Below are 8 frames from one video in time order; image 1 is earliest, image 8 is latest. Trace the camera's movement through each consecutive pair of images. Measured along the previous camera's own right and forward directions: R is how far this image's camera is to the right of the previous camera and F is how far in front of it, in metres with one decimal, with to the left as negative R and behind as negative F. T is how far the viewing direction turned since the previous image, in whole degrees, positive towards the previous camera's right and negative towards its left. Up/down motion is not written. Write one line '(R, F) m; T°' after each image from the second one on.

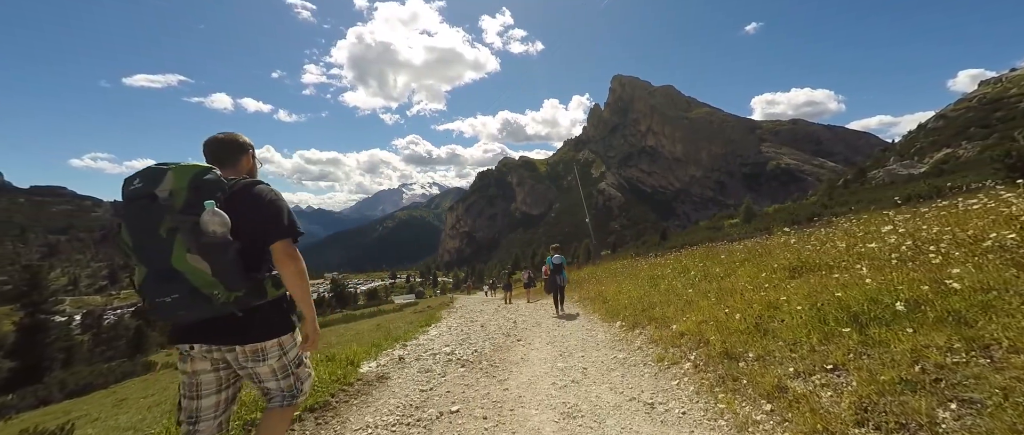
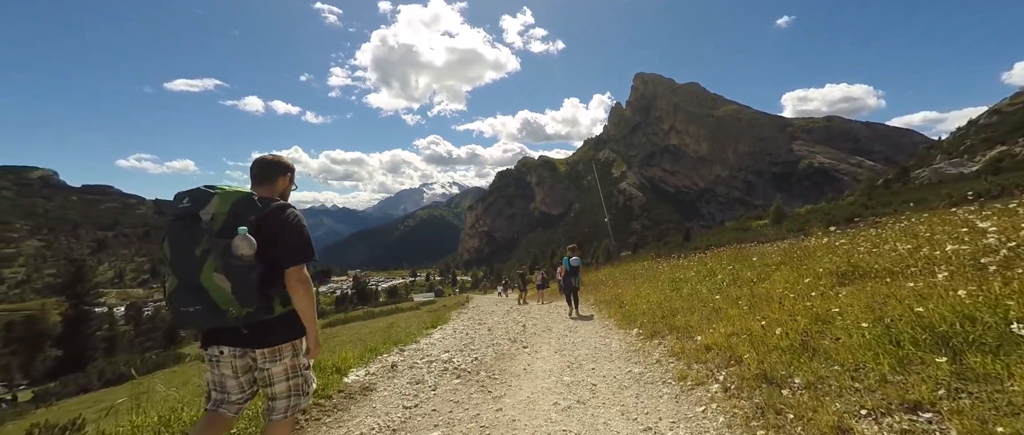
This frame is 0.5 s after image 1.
(+0.3, +1.0) m; -3°
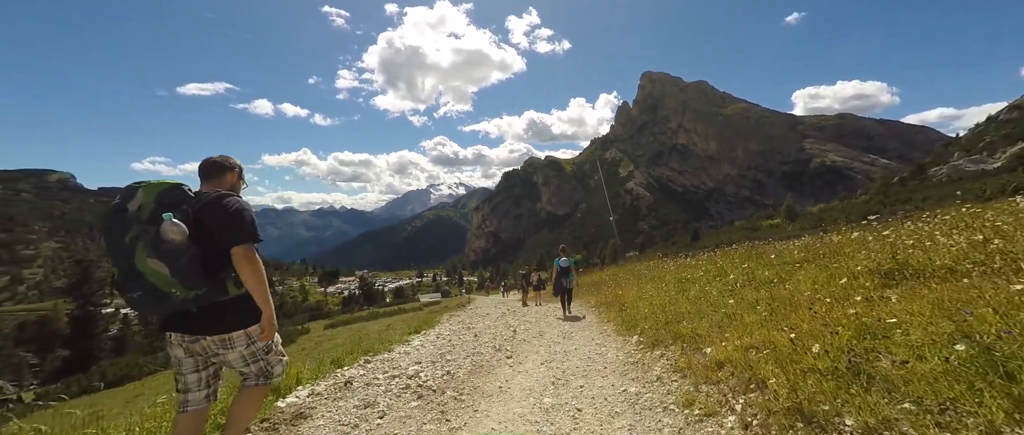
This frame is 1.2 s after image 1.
(+0.6, +1.3) m; -1°
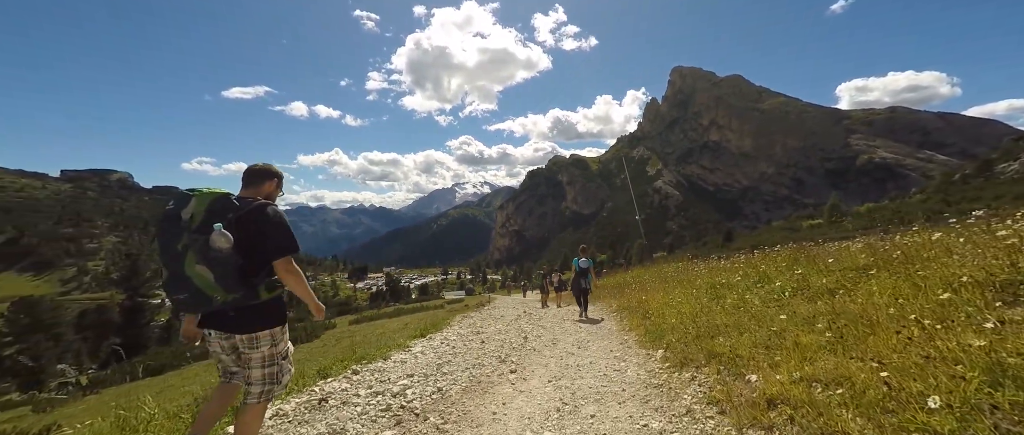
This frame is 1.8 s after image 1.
(+0.4, +1.2) m; -3°
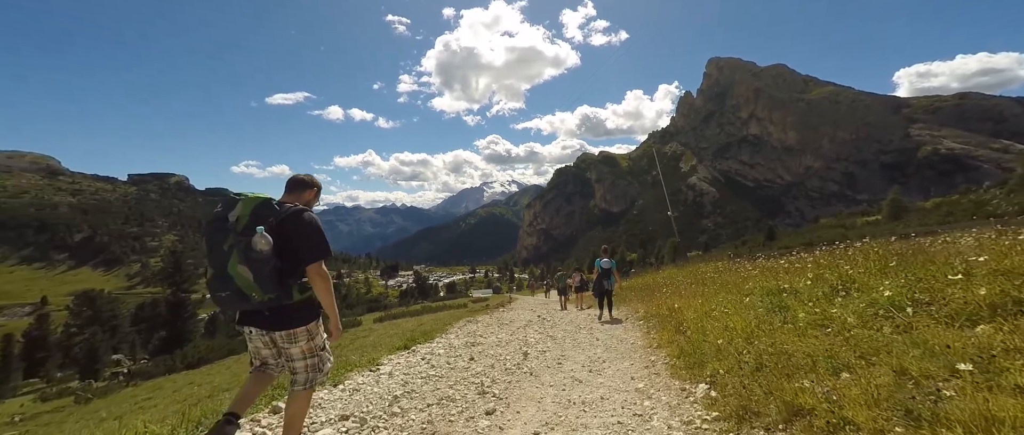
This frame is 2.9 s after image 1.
(+0.8, +2.5) m; -4°
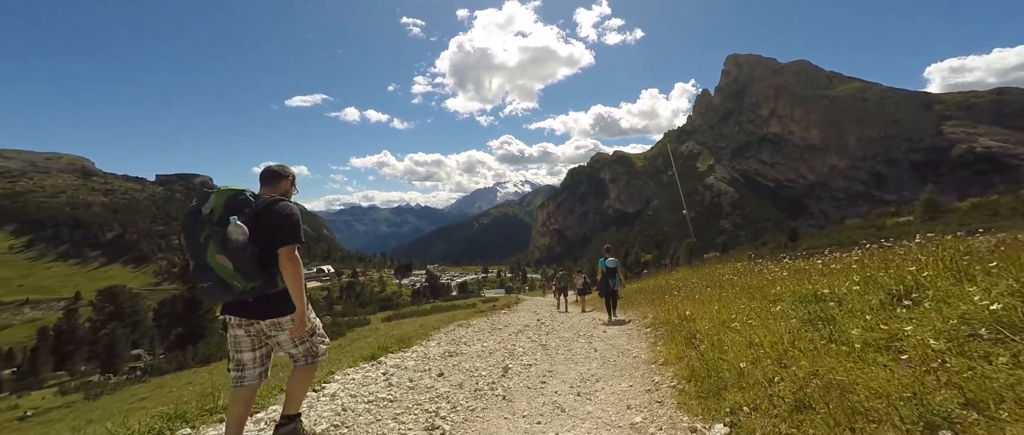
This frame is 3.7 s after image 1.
(+0.7, +1.6) m; -2°
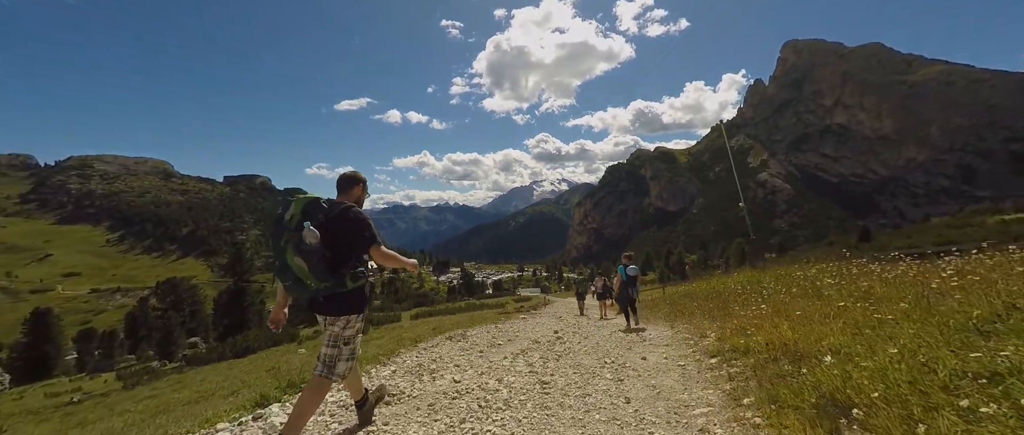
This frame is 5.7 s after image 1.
(+0.9, +4.1) m; -5°
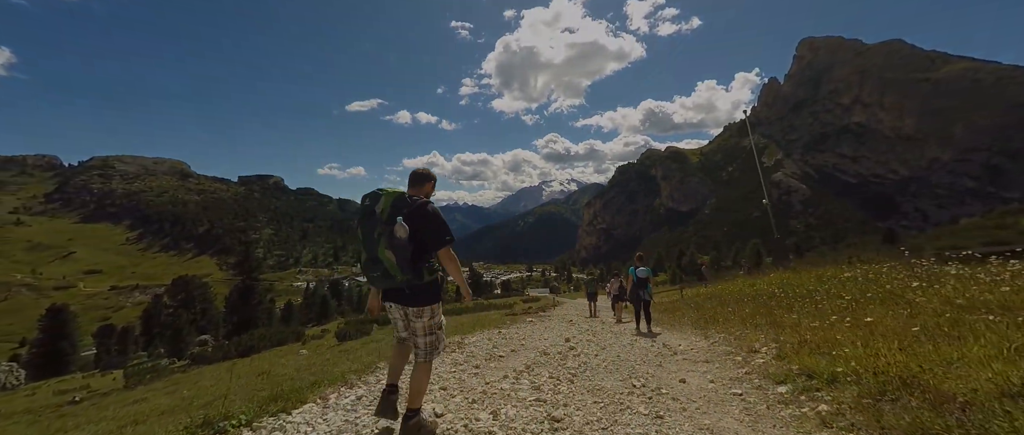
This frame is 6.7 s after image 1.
(+0.1, +2.0) m; -1°
